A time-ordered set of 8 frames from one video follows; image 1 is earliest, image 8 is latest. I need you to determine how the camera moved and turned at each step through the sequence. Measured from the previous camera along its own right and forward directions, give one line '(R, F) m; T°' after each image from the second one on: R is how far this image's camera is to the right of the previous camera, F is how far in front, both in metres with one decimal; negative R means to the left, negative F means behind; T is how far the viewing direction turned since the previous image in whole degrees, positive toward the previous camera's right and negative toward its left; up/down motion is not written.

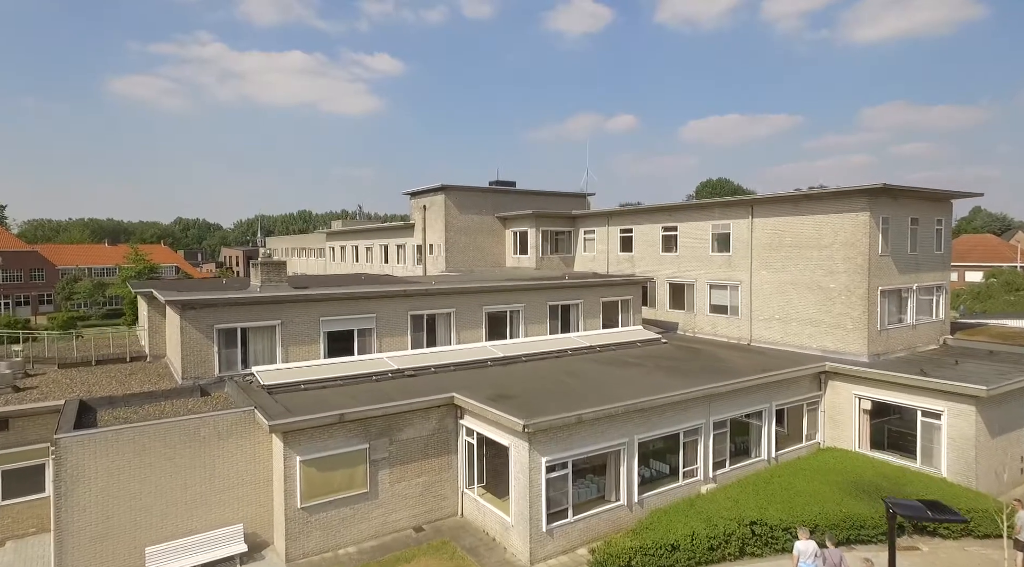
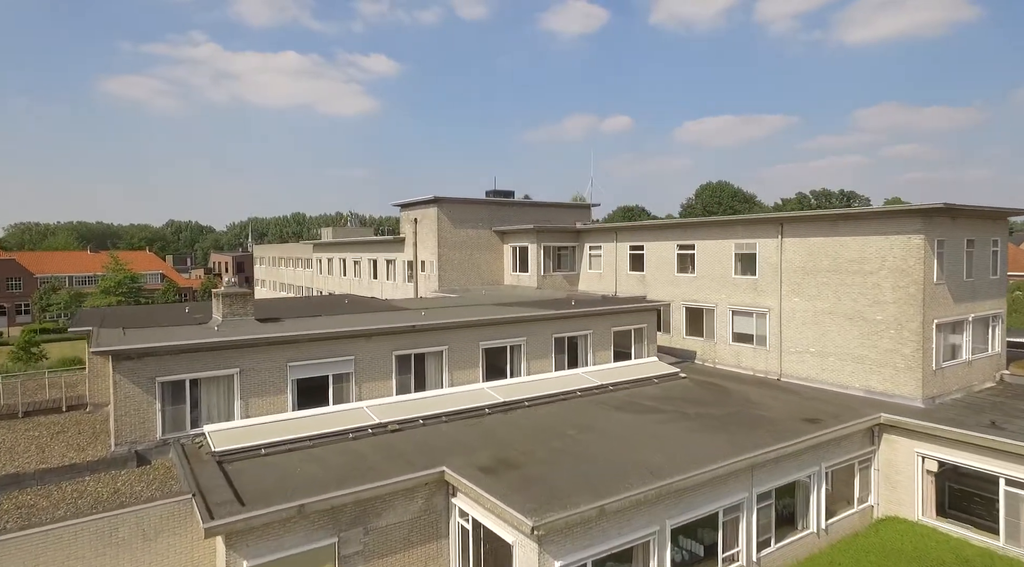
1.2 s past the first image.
(-0.1, +2.9) m; 0°
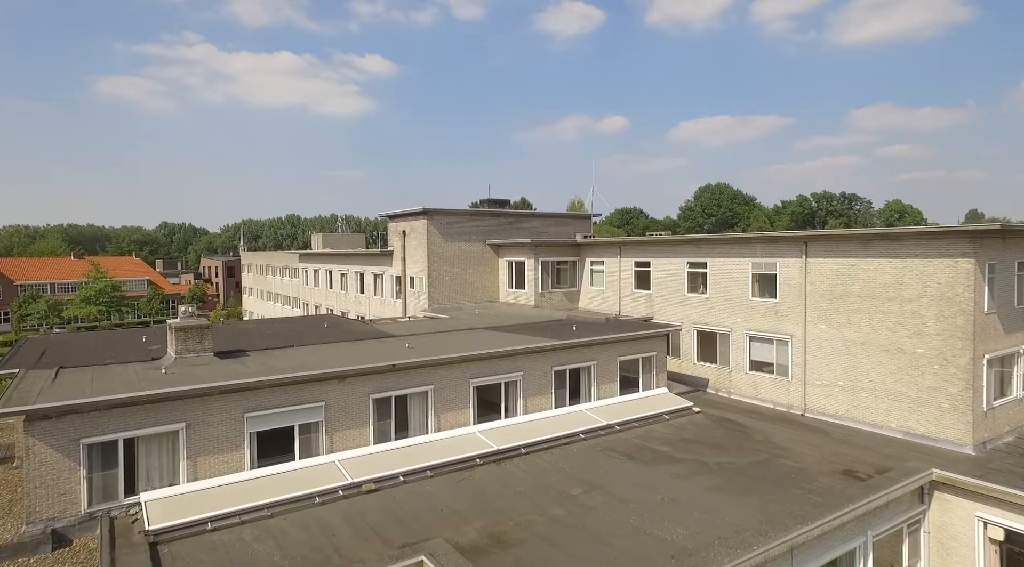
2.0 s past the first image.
(+0.1, +2.3) m; 0°
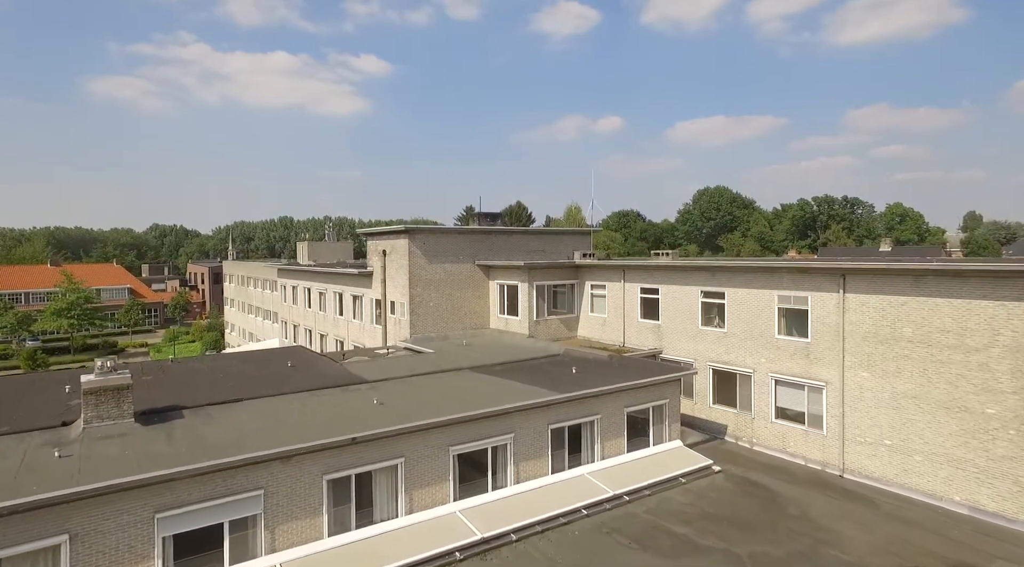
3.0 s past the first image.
(+0.2, +3.1) m; 0°
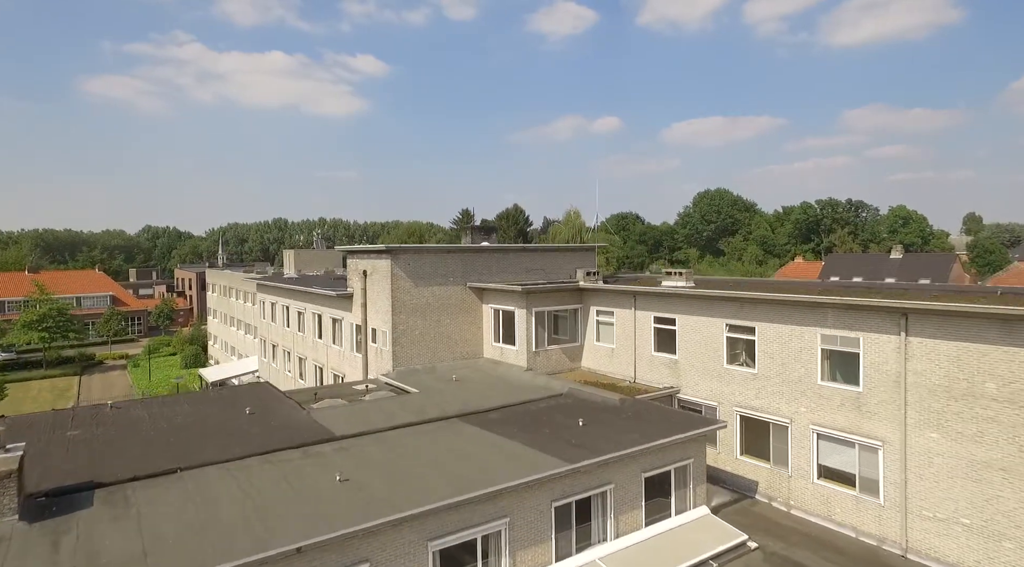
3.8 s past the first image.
(0.0, +3.1) m; 0°
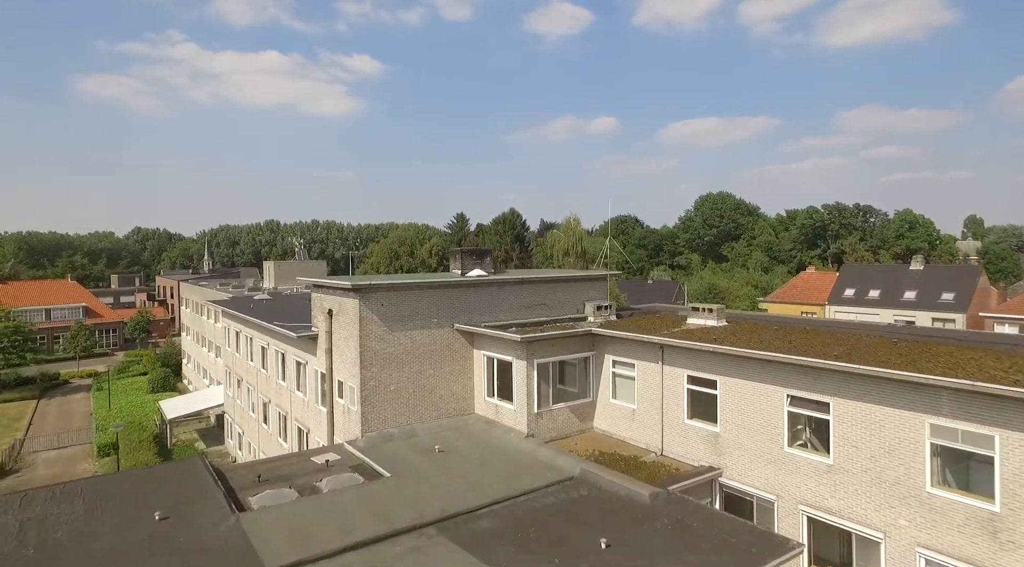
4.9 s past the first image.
(0.0, +4.6) m; 0°
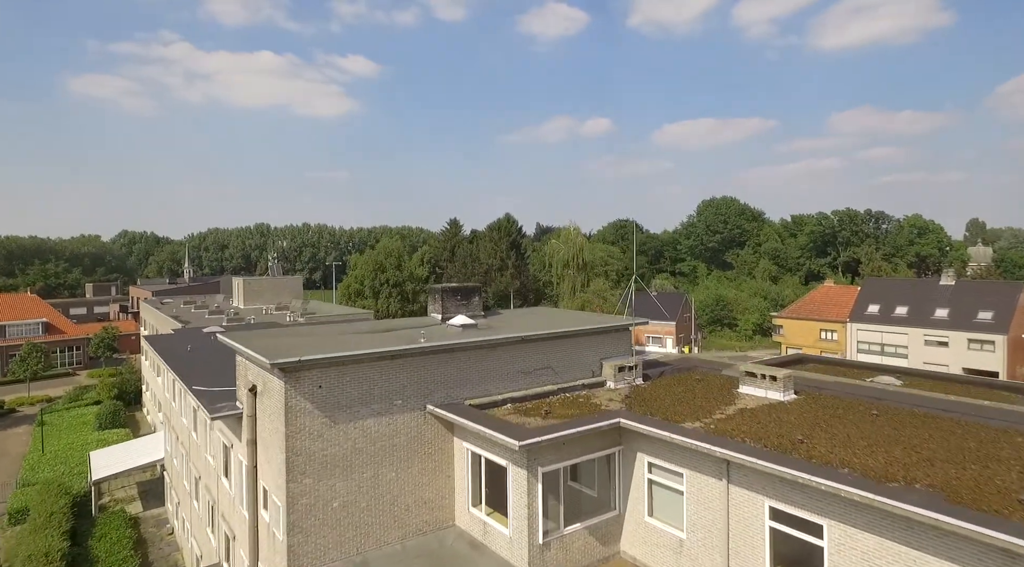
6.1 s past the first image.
(0.0, +5.9) m; 0°
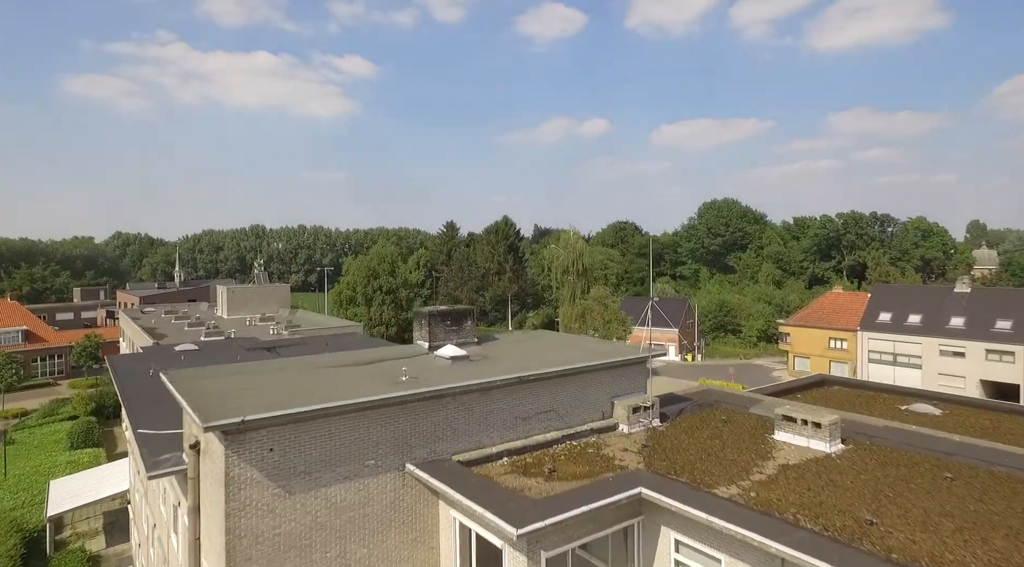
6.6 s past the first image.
(0.0, +2.6) m; 0°
